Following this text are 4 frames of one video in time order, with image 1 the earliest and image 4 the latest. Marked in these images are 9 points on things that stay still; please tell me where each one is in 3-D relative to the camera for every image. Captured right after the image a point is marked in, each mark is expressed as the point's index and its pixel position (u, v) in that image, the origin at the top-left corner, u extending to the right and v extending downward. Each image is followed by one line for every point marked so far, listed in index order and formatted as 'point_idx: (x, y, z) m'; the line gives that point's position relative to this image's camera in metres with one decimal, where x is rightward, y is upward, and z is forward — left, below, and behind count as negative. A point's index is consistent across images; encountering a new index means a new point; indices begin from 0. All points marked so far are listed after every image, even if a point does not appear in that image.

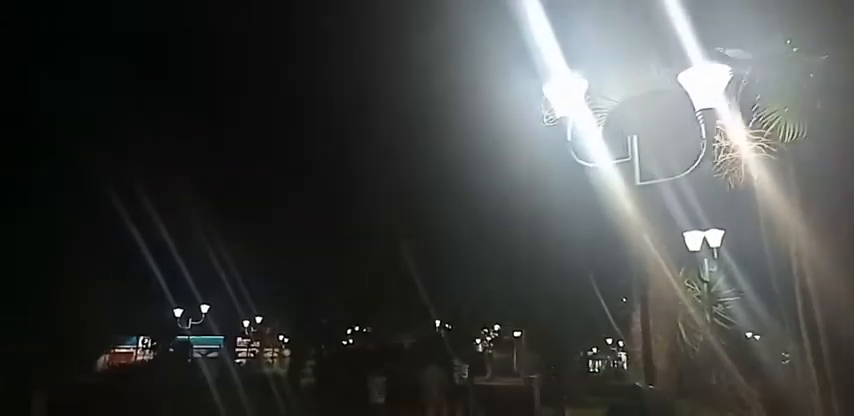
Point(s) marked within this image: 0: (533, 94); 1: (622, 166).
0: (+1.0, +1.1, +8.7) m
1: (+1.7, +0.4, +7.9) m
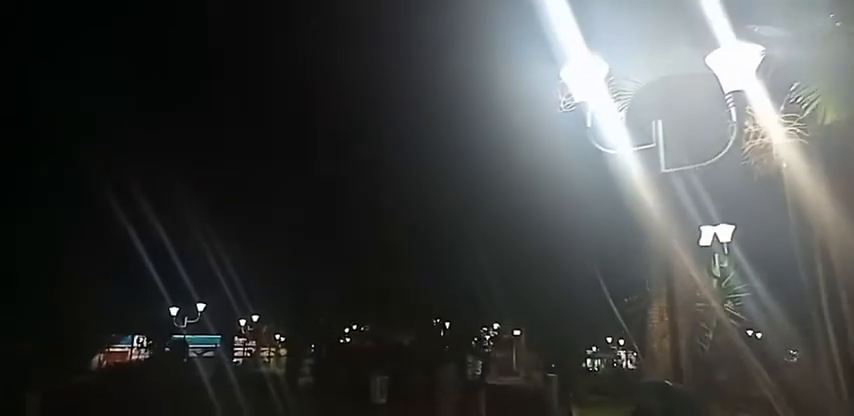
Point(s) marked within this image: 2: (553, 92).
0: (+1.1, +1.2, +8.3) m
1: (+1.8, +0.5, +7.6) m
2: (+1.1, +1.1, +8.2) m
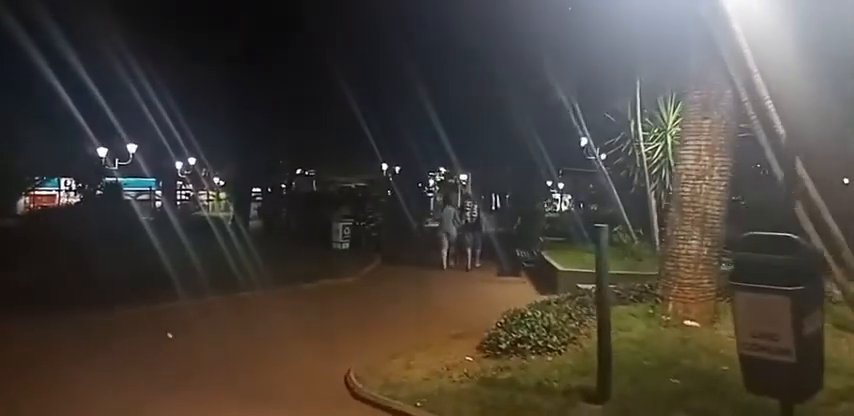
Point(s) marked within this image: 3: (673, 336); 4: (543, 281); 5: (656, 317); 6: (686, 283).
0: (+1.4, +2.6, +6.5) m
1: (+2.1, +1.7, +6.0) m
2: (+1.4, +2.4, +6.5) m
3: (+2.4, -1.3, +8.9) m
4: (+2.3, -1.4, +17.5) m
5: (+2.5, -1.2, +9.7) m
6: (+2.8, -0.8, +9.6) m
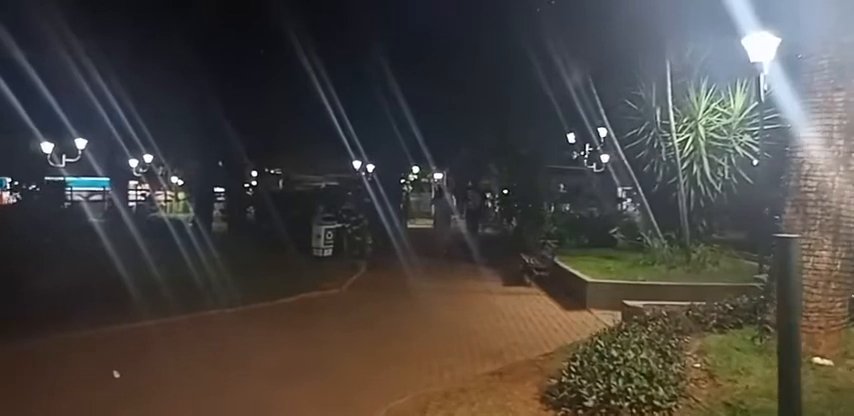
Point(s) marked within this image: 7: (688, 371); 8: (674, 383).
0: (+1.8, +2.6, +4.1) m
1: (+2.6, +1.7, +3.6) m
2: (+1.9, +2.4, +4.0) m
3: (+2.8, -1.3, +6.5) m
4: (+2.2, -1.4, +15.1) m
5: (+2.8, -1.2, +7.4) m
6: (+3.1, -0.8, +7.2) m
7: (+2.0, -1.2, +6.8) m
8: (+1.7, -1.2, +6.3) m
